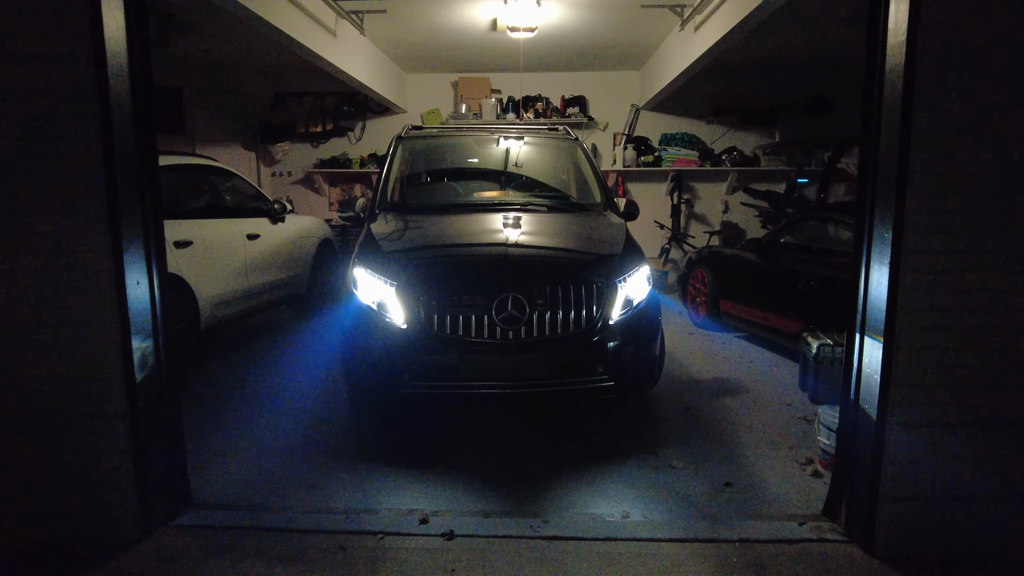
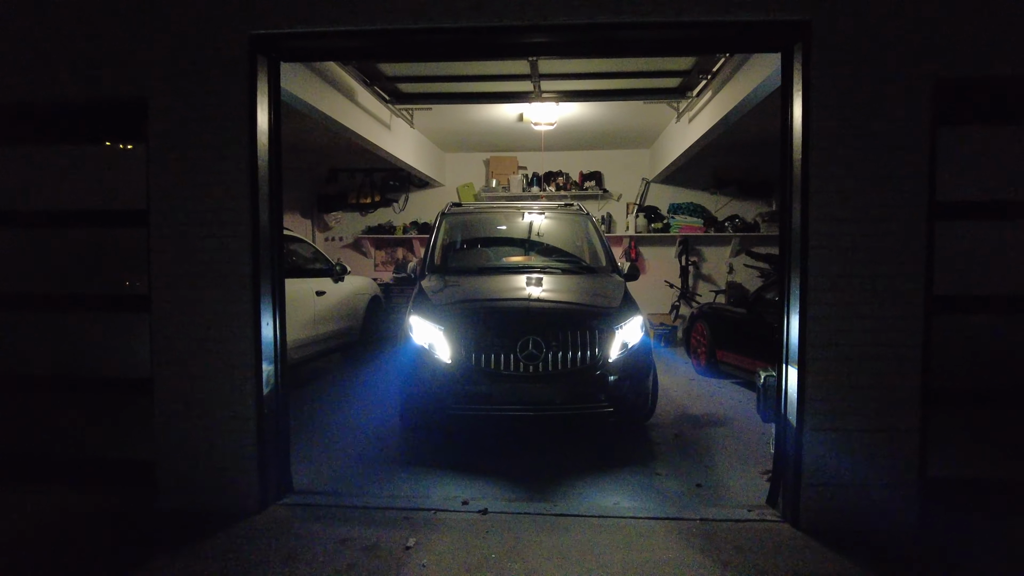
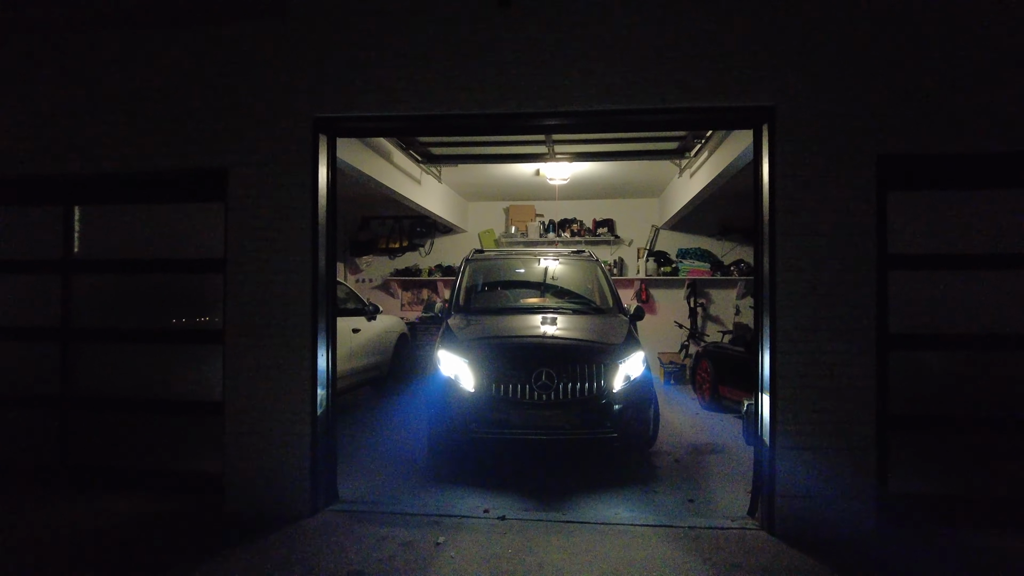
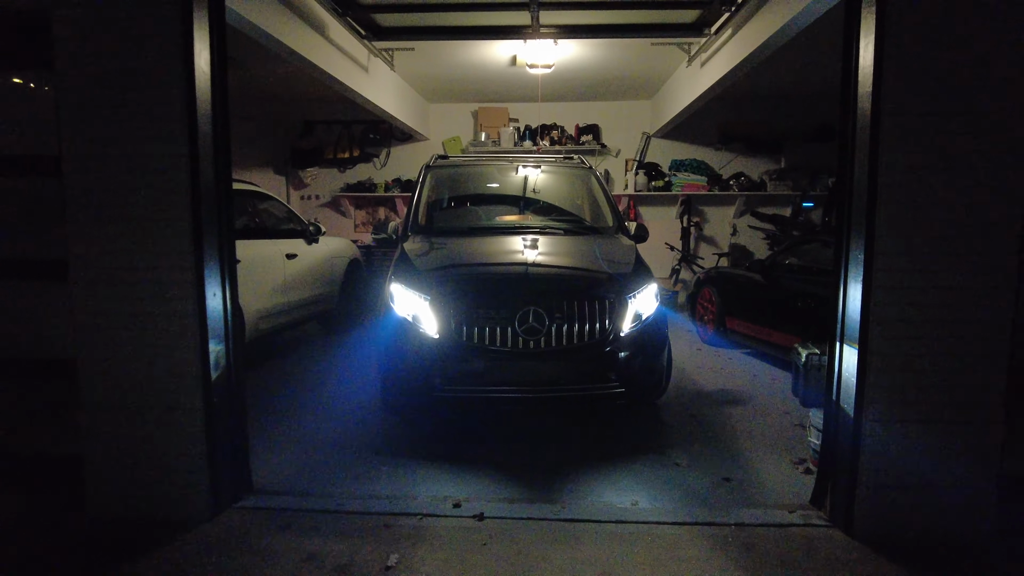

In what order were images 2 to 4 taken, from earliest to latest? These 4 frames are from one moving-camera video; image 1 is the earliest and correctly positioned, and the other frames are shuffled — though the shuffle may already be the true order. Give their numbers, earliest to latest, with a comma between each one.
4, 2, 3
